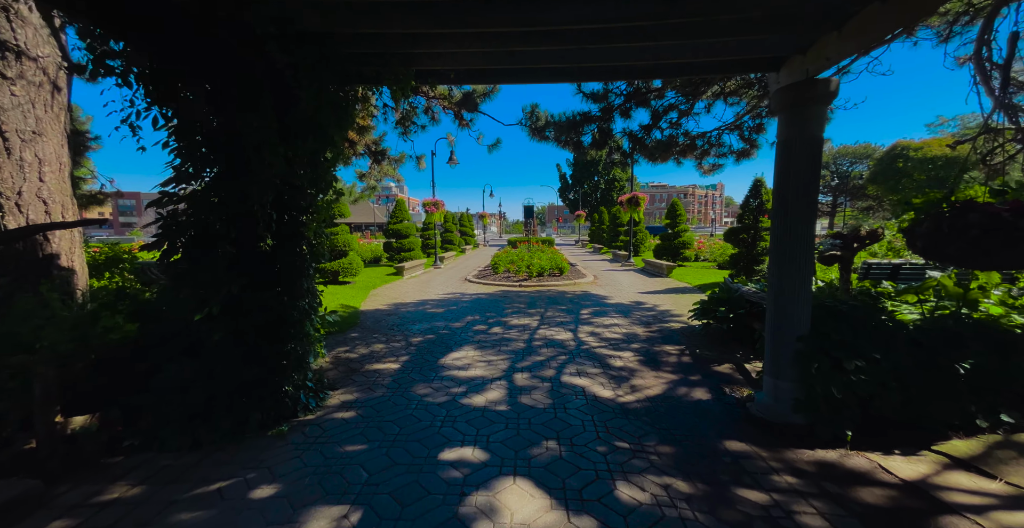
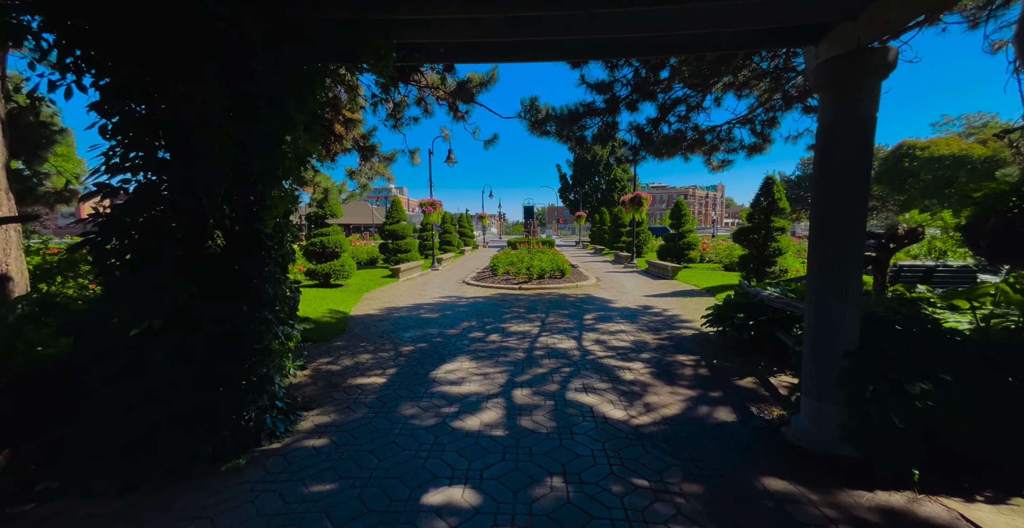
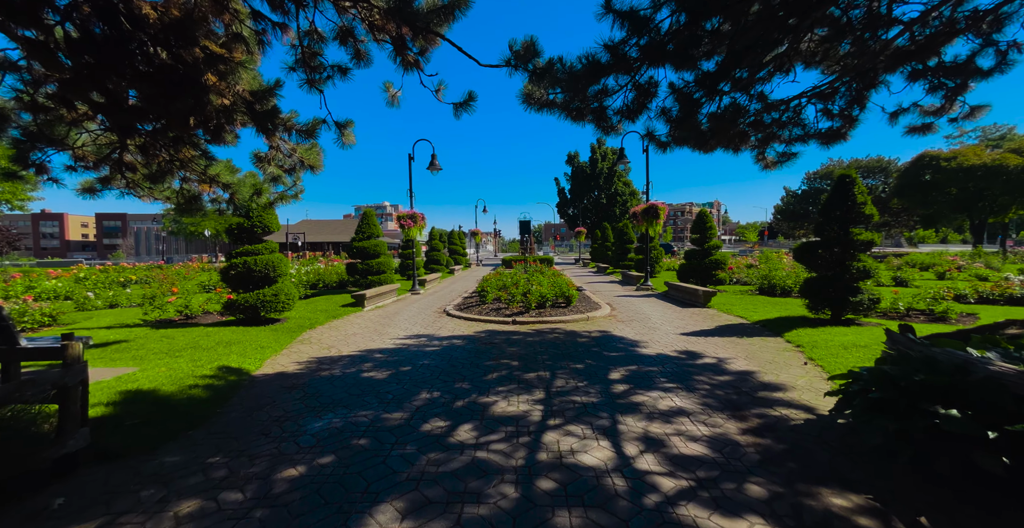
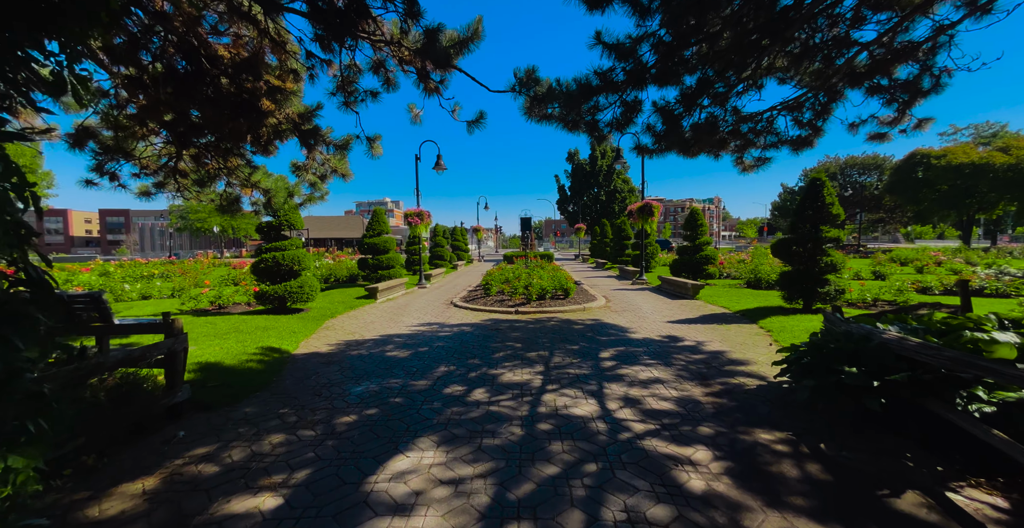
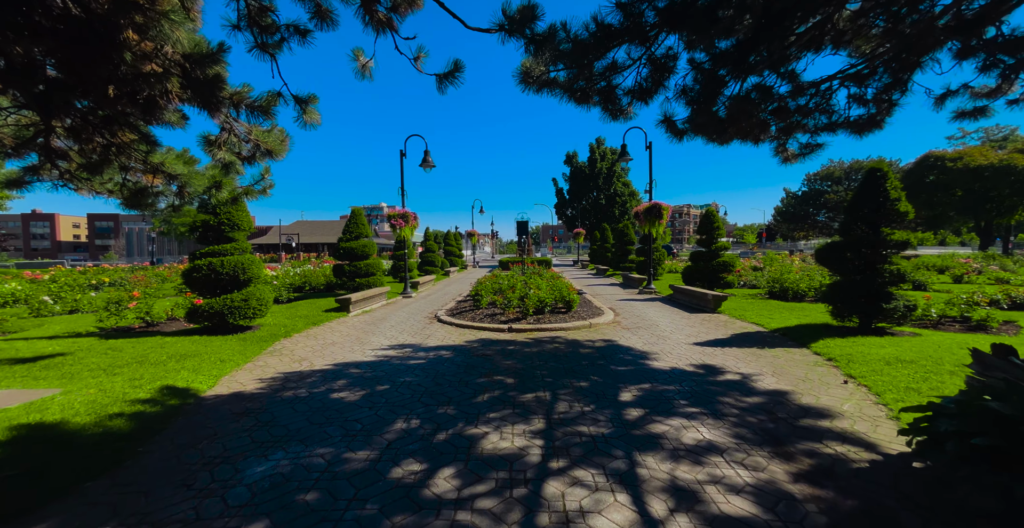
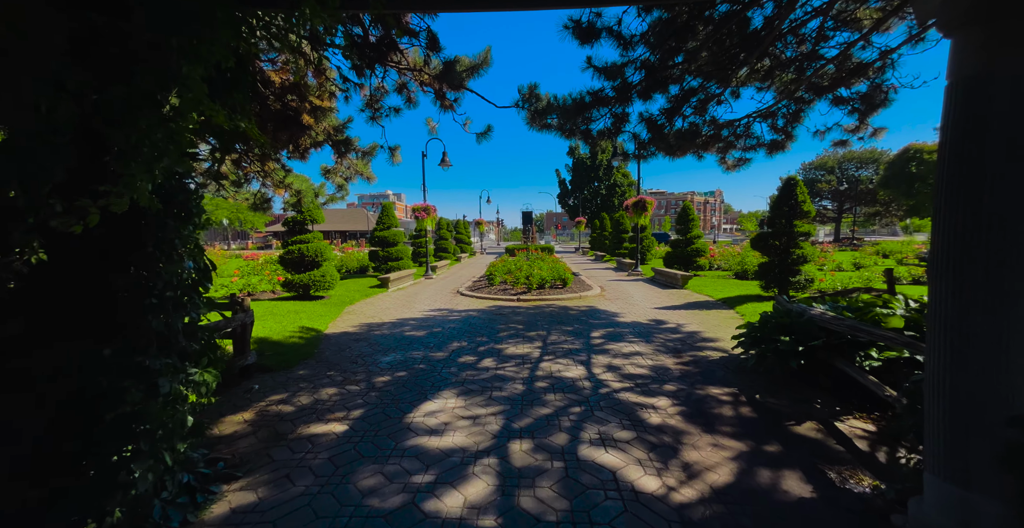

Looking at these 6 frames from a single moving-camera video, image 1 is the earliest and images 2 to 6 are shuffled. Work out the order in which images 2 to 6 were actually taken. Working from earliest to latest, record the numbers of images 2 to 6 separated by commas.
2, 6, 4, 3, 5
